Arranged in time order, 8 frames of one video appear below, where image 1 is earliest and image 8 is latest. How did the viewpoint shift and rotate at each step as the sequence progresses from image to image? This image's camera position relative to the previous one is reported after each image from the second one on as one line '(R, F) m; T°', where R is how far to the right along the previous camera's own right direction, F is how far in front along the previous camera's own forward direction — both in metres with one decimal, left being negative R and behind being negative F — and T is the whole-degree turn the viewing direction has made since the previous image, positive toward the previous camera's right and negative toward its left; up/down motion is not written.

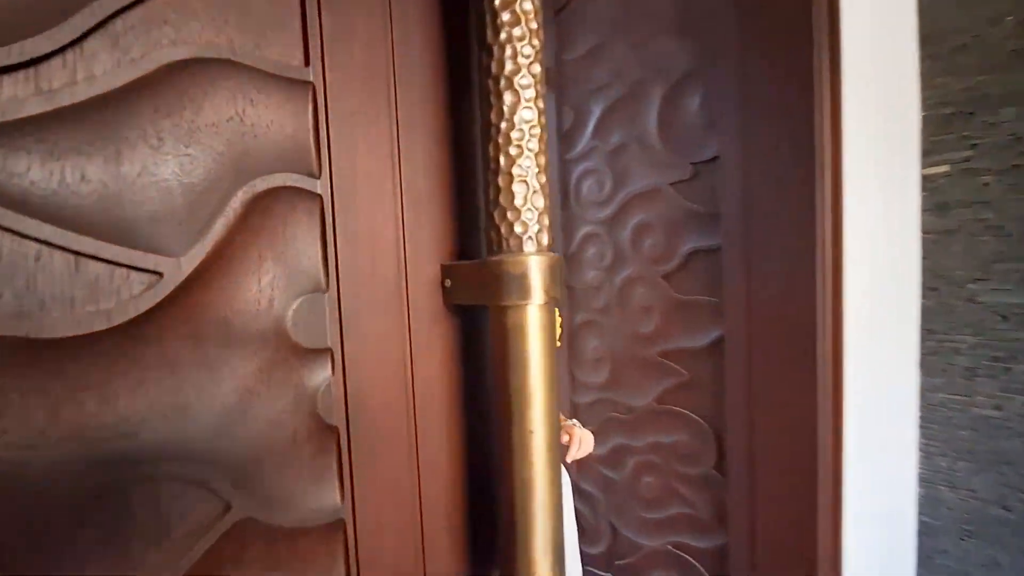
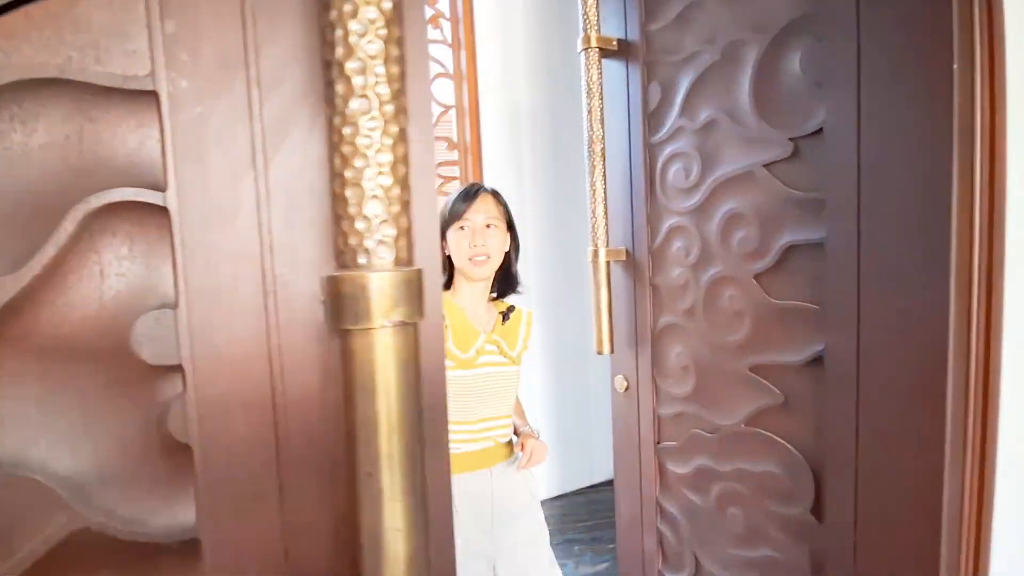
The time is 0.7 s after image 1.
(+0.2, +0.1) m; -16°
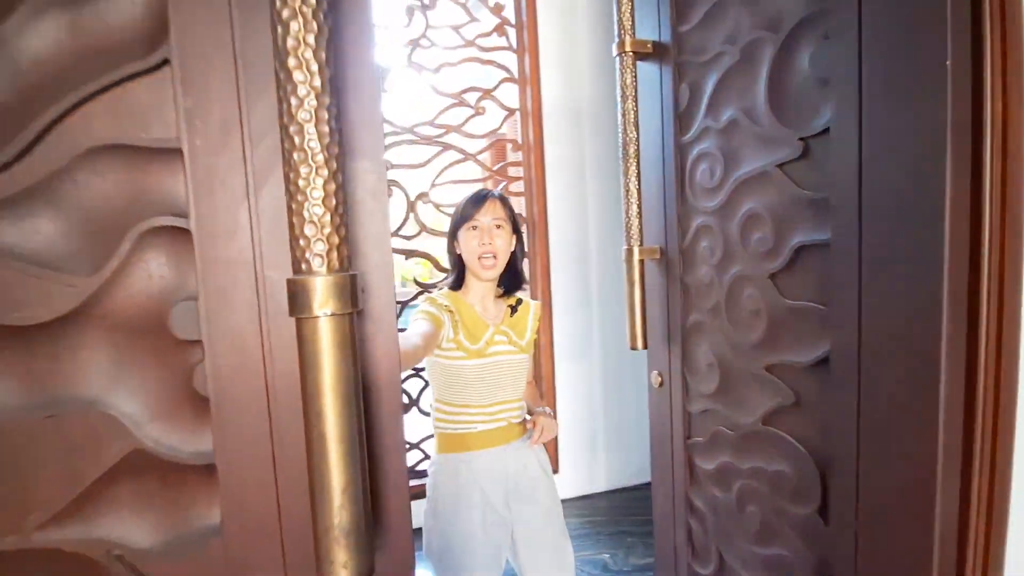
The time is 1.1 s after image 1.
(+0.1, -0.1) m; -11°
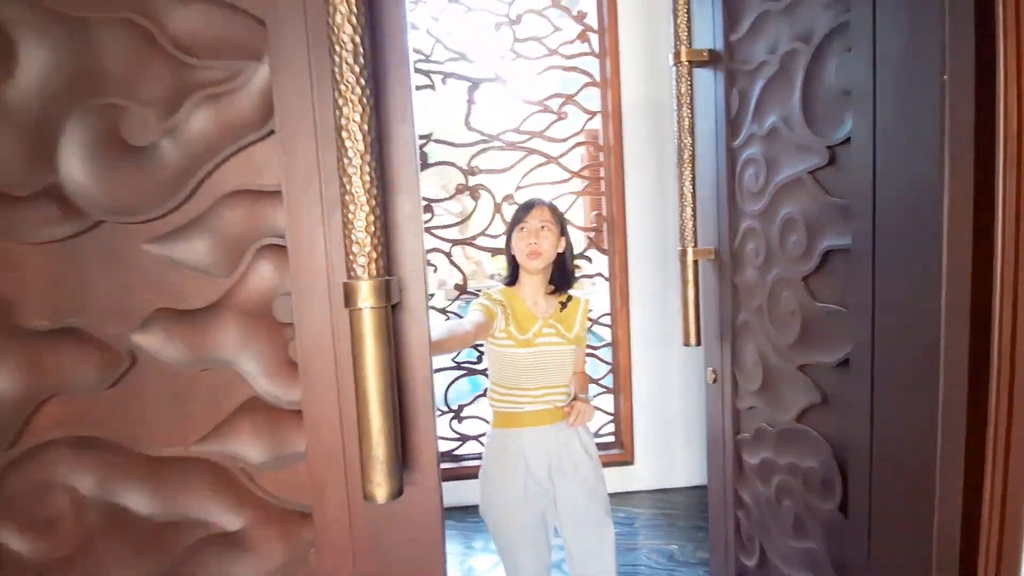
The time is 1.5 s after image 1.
(+0.1, -0.1) m; -12°
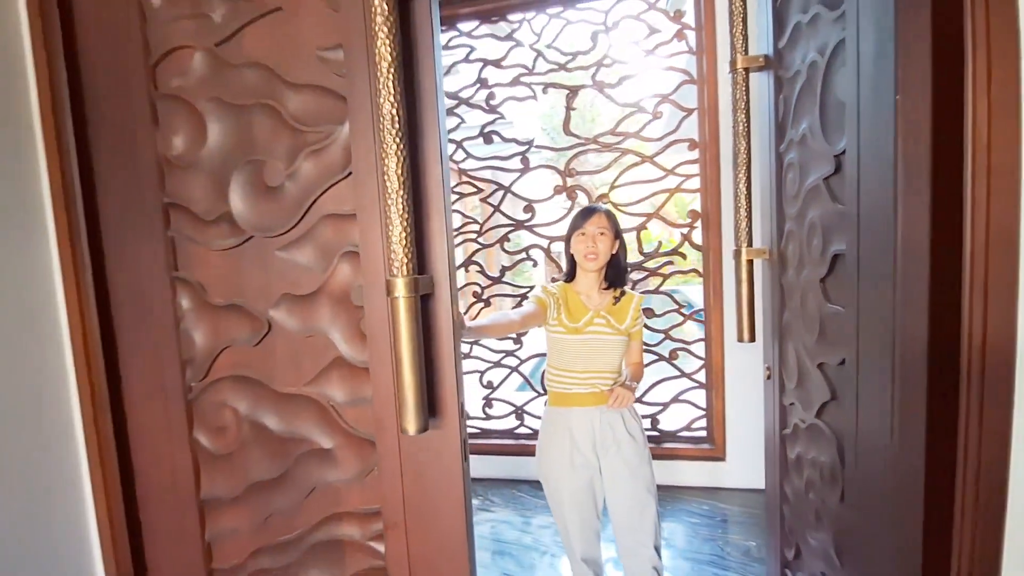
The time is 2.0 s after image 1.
(+0.2, -0.2) m; -17°
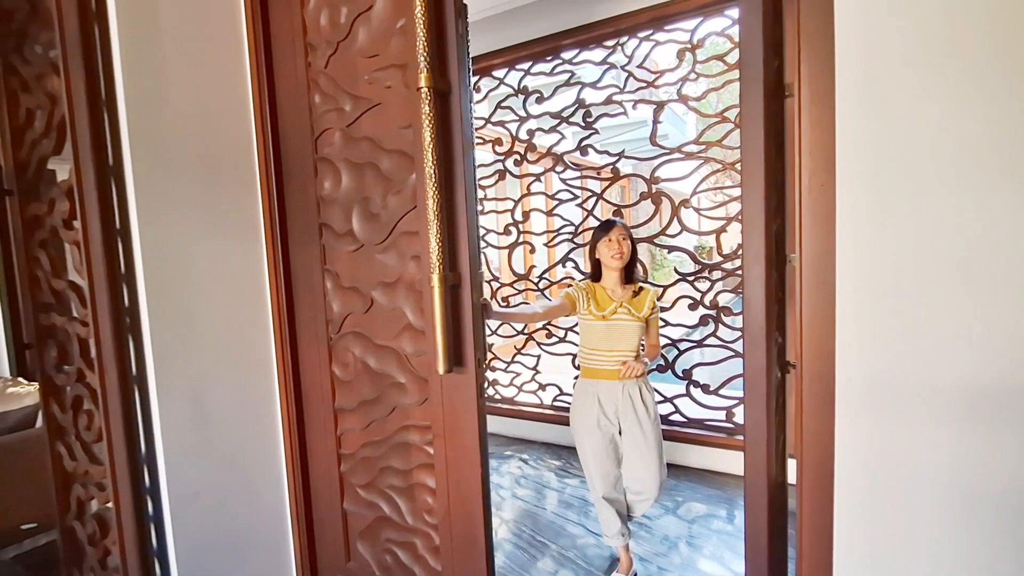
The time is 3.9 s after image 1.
(+0.4, -0.4) m; -18°
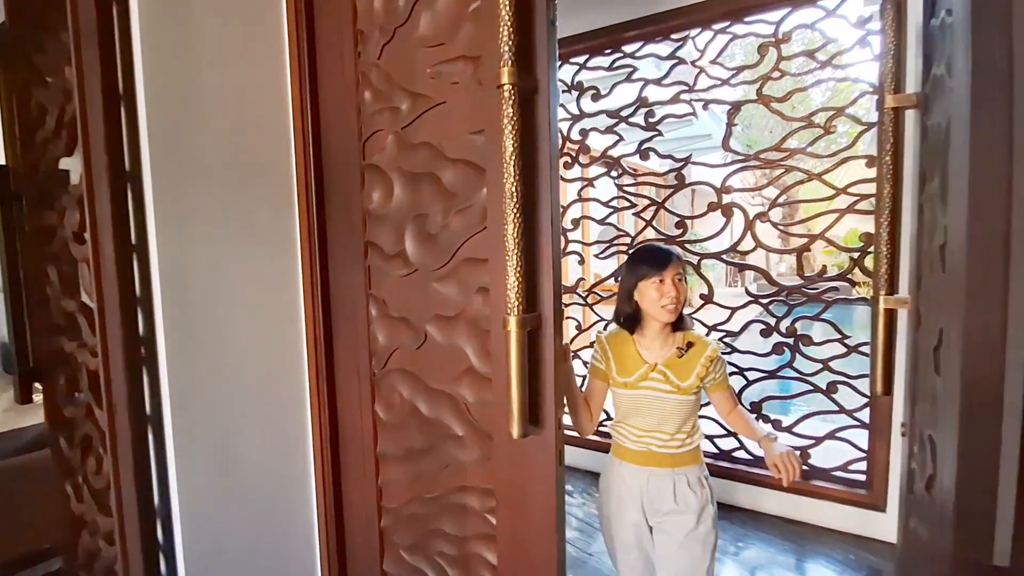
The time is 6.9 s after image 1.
(-0.1, +0.2) m; -2°
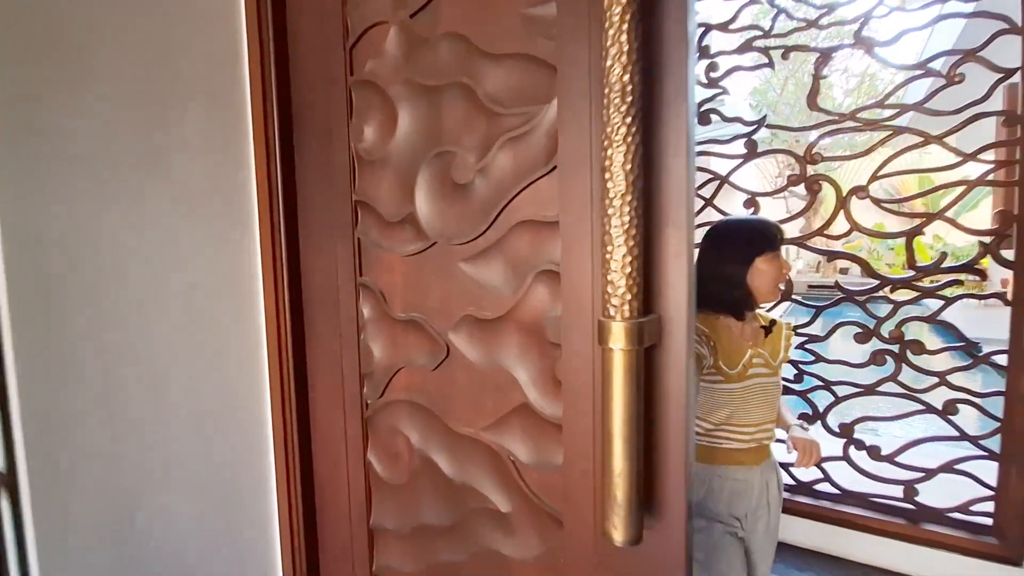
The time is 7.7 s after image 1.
(-0.1, +0.5) m; 0°
